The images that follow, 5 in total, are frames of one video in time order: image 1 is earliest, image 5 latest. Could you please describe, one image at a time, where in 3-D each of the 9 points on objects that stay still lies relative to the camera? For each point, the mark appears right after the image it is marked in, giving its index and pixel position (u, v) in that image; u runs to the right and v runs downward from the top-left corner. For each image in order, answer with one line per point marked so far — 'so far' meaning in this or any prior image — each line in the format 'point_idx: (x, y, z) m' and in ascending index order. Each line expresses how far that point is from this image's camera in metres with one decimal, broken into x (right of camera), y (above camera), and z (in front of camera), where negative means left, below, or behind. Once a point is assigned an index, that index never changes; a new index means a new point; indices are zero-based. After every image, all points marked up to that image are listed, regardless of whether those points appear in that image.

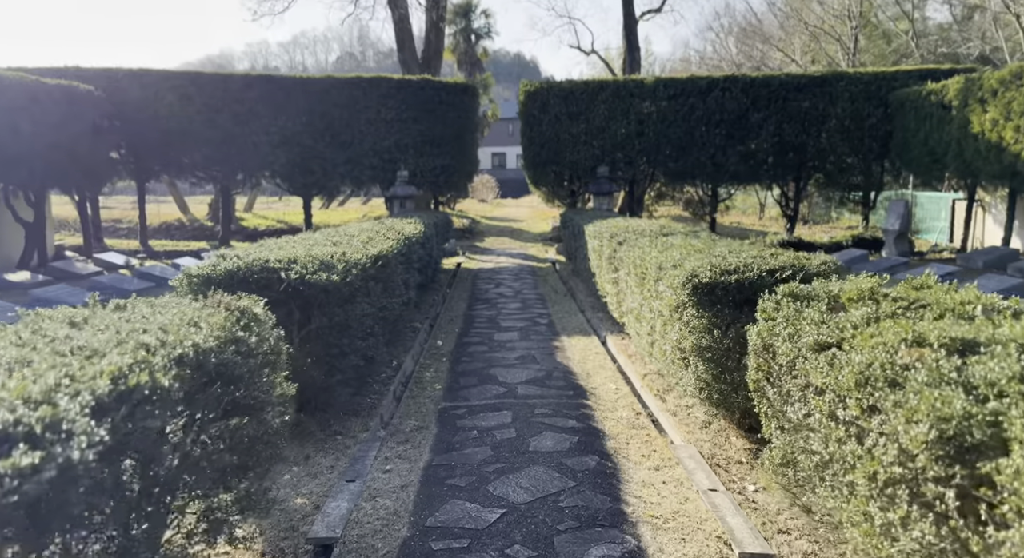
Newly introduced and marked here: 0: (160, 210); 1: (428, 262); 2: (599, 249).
0: (-8.2, +1.6, +17.2) m
1: (-1.0, +0.2, +8.5) m
2: (+0.8, +0.3, +7.3) m
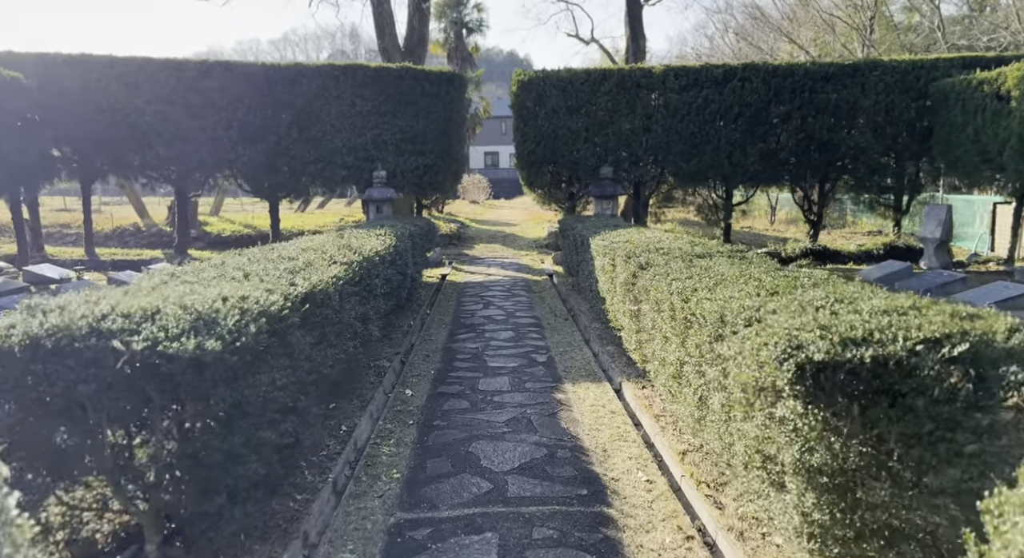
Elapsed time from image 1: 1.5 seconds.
0: (-8.4, +1.3, +15.7) m
1: (-1.1, 0.0, +7.1) m
2: (+0.8, +0.1, +5.8) m
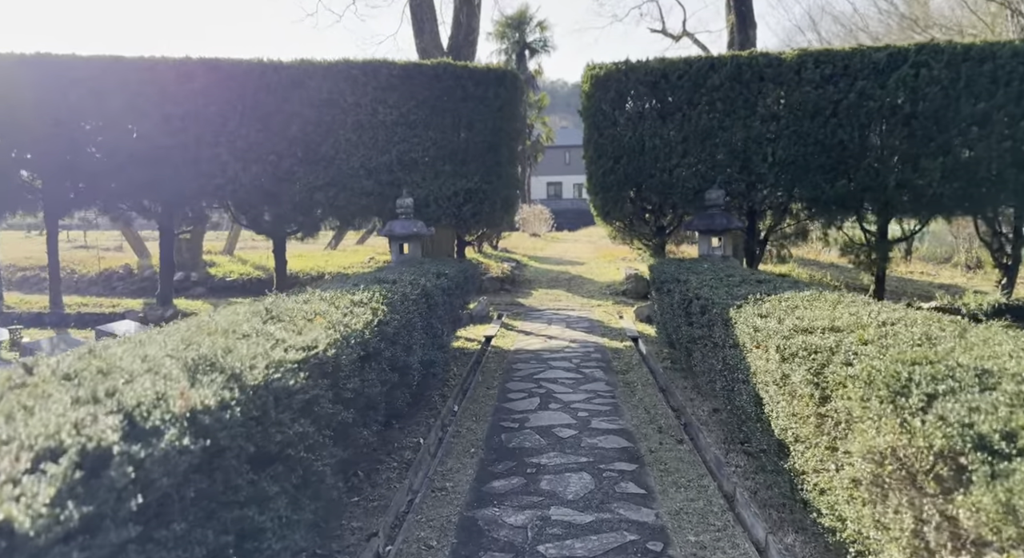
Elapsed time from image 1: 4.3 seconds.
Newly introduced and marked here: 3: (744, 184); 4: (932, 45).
0: (-7.2, +0.5, +13.4) m
1: (-0.6, -0.6, +4.1) m
2: (+1.1, -0.4, +2.7) m
3: (+2.6, +1.1, +8.4) m
4: (+4.4, +2.4, +7.7) m
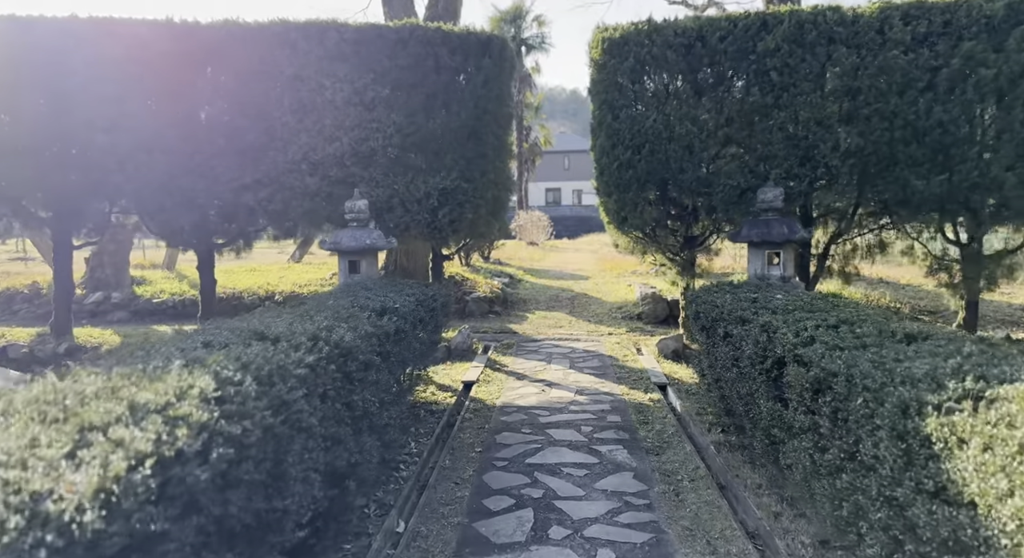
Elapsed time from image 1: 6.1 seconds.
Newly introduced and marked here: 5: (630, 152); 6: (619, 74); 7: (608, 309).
0: (-7.3, +0.2, +11.3) m
1: (-0.7, -0.8, +2.0) m
2: (+1.0, -0.6, +0.6) m
3: (+2.5, +0.9, +6.4) m
4: (+4.3, +2.2, +5.7) m
5: (+1.1, +1.1, +6.7) m
6: (+0.9, +1.8, +6.7) m
7: (+1.3, -0.4, +10.0) m
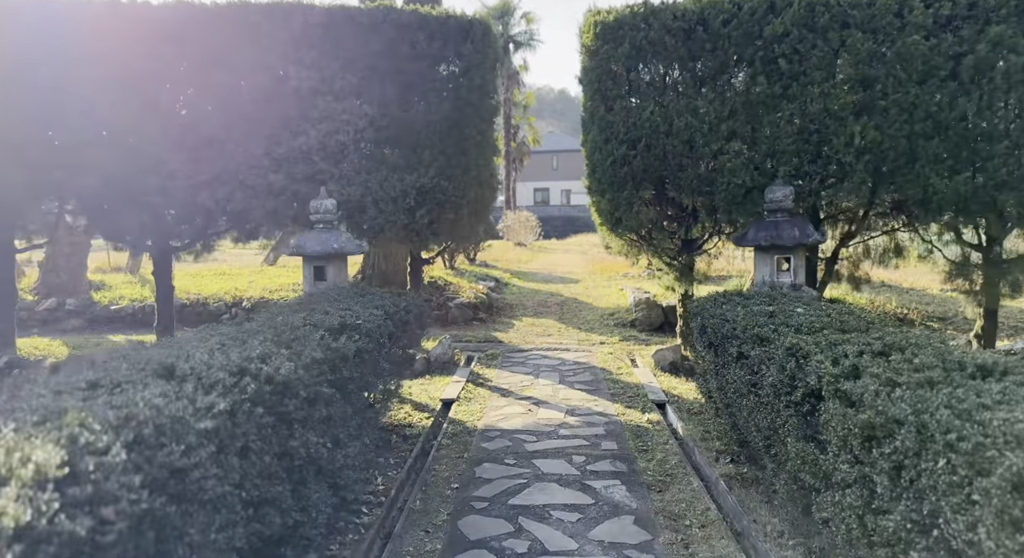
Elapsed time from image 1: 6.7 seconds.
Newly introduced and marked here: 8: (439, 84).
0: (-7.5, +0.1, +10.6) m
1: (-0.8, -0.8, +1.4) m
2: (+0.9, -0.7, +0.1) m
3: (+2.4, +0.8, +5.8) m
4: (+4.1, +2.2, +5.2) m
5: (+0.9, +1.1, +6.1) m
6: (+0.8, +1.8, +6.1) m
7: (+1.1, -0.5, +9.4) m
8: (-0.6, +1.7, +6.5) m
